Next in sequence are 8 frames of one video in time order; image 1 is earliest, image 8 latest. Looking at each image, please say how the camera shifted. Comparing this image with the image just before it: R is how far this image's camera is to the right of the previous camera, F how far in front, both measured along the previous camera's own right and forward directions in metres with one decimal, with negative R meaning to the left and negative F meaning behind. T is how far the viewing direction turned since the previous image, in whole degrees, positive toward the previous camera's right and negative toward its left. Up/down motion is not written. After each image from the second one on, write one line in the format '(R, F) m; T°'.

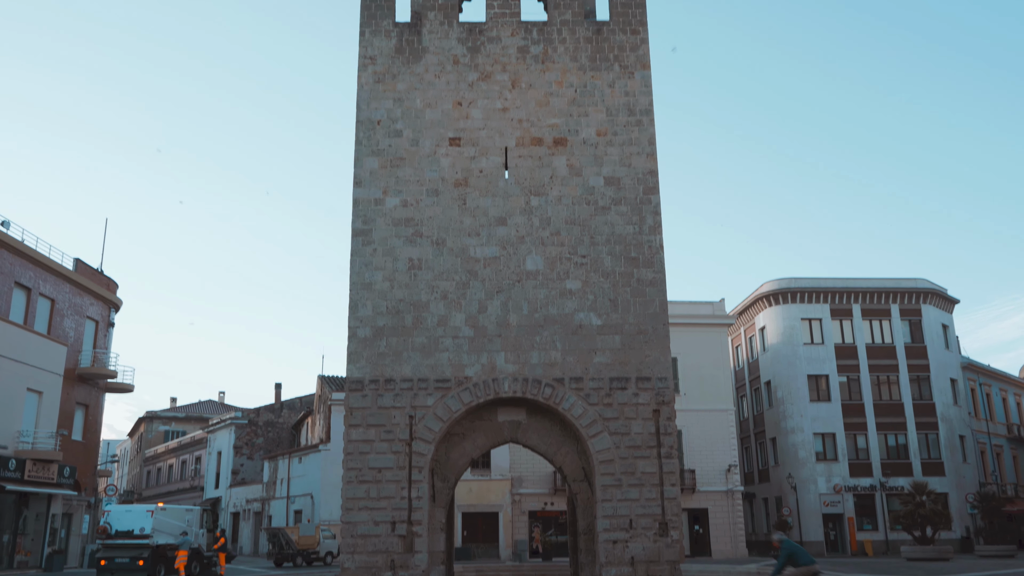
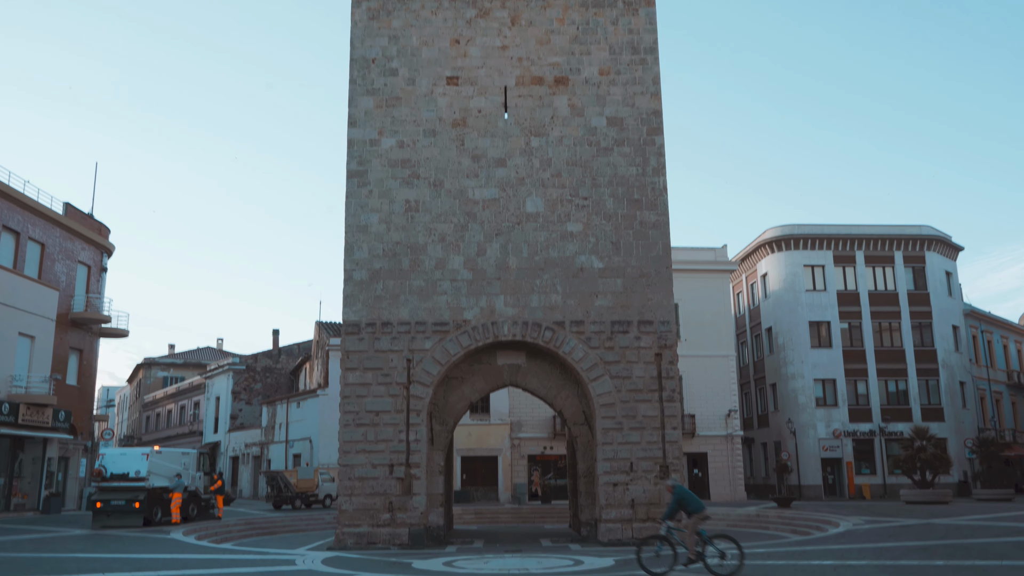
(0.0, +0.5) m; 0°
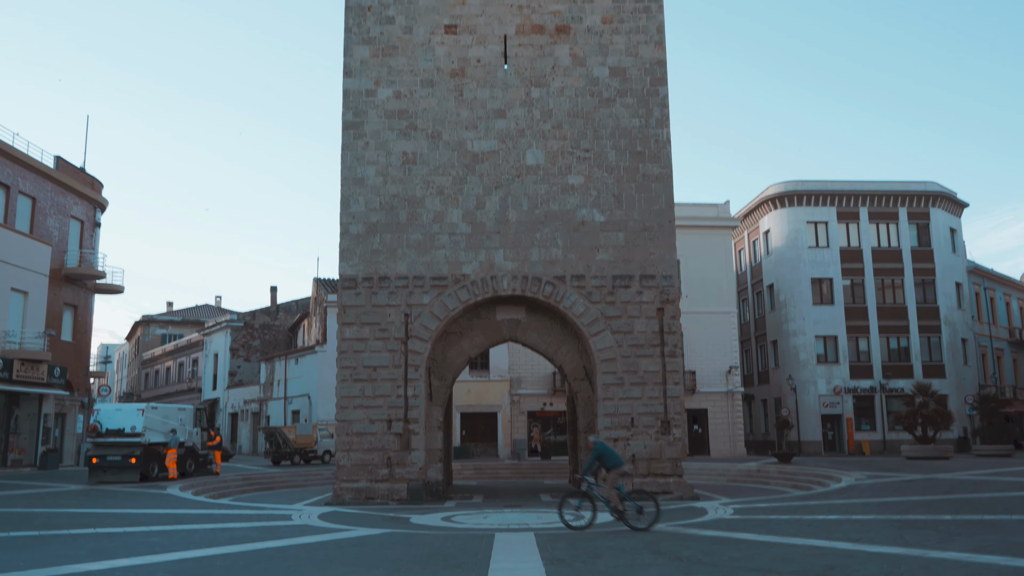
(0.0, +0.4) m; 0°
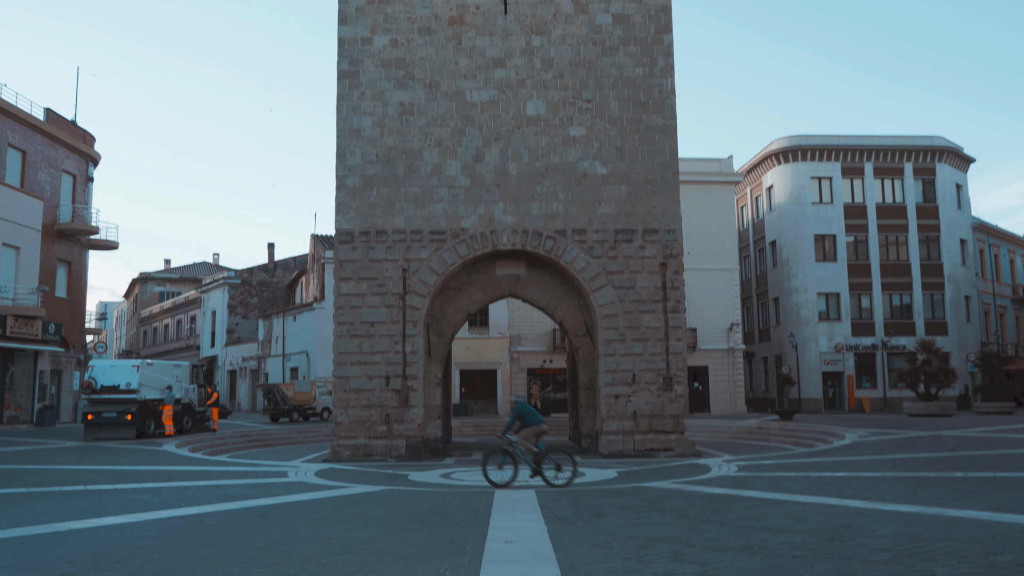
(0.0, +0.4) m; 0°
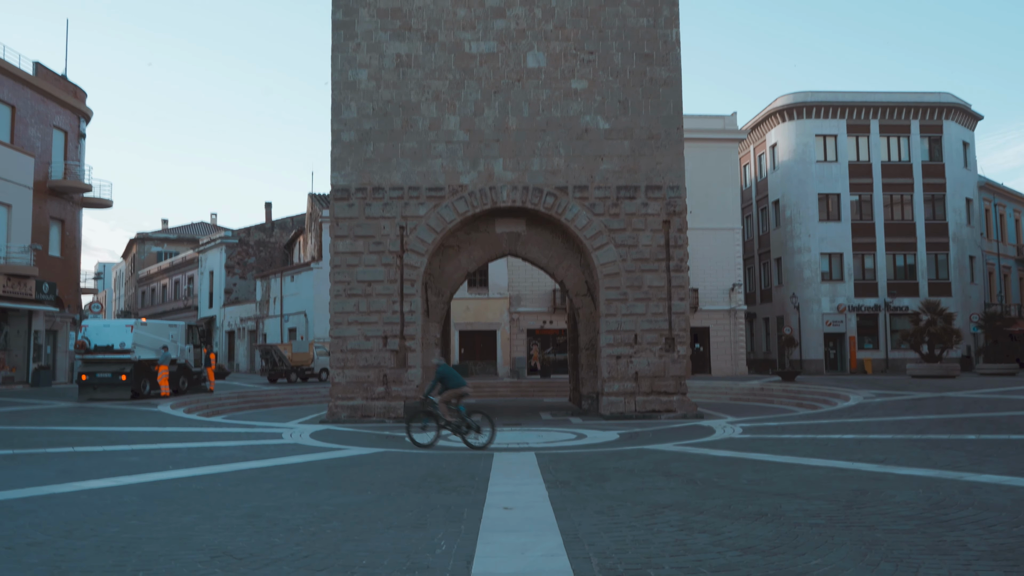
(0.0, +0.4) m; 0°
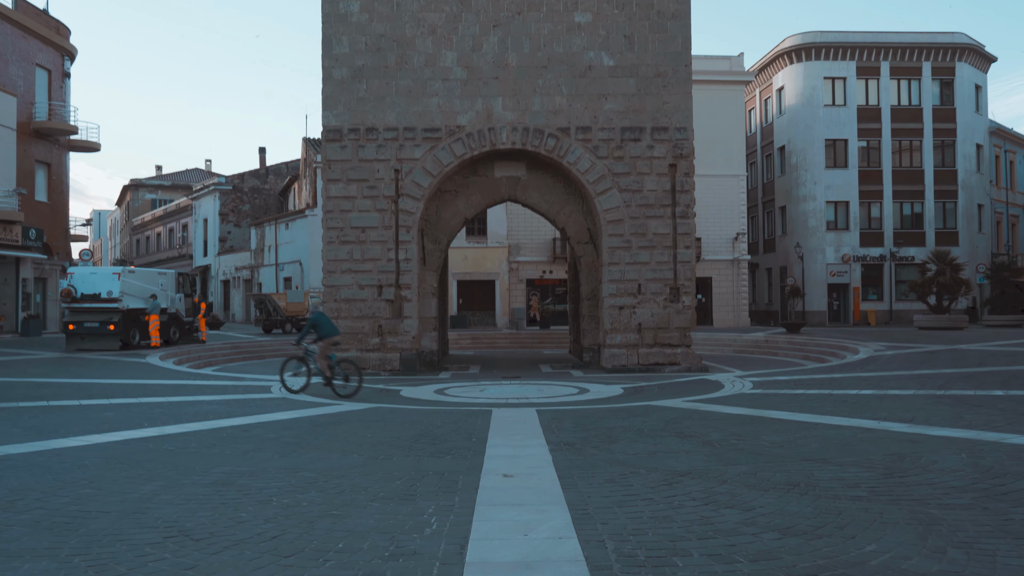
(0.0, +0.7) m; 0°
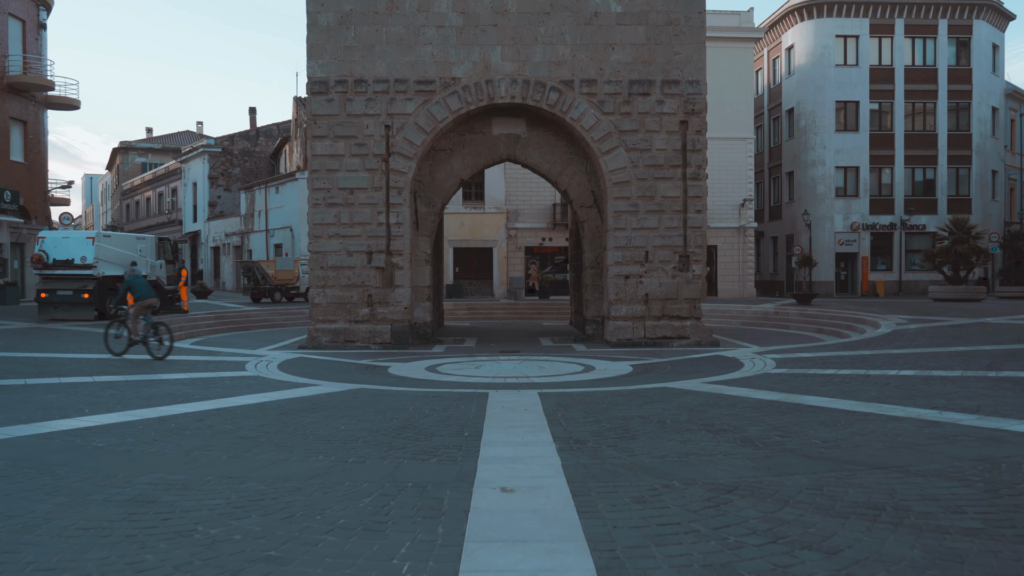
(0.0, +1.2) m; 0°
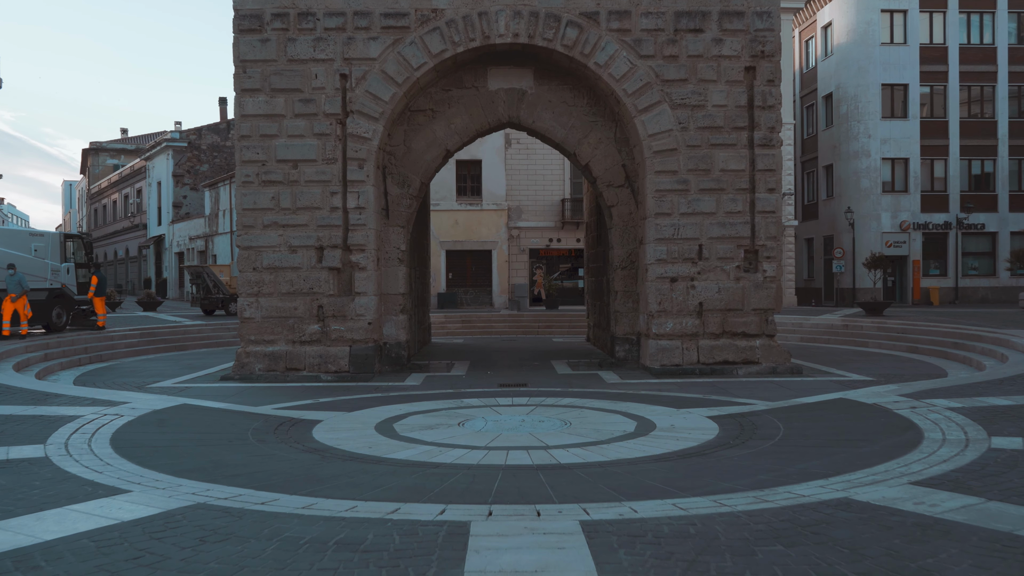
(0.0, +4.7) m; 0°
